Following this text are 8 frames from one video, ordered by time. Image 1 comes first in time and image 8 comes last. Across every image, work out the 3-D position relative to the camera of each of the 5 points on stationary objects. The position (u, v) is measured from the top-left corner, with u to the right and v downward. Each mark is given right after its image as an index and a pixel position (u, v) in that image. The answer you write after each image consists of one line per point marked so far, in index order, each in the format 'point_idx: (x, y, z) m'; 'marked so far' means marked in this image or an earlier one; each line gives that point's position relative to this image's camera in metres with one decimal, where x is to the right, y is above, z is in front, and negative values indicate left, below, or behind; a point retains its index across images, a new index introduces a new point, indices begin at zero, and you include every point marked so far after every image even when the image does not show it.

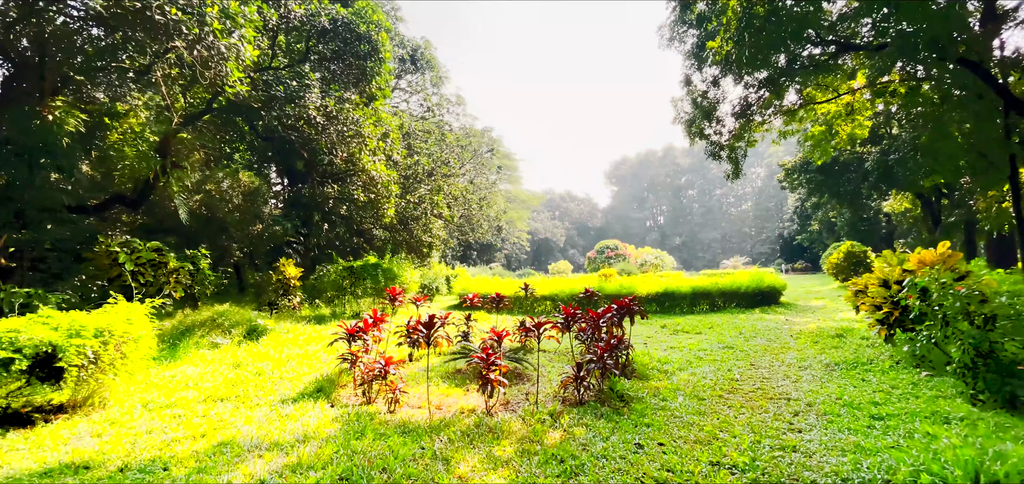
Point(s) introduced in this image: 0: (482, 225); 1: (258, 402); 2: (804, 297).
0: (-0.8, +0.5, +14.6) m
1: (-1.8, -1.1, +3.4) m
2: (+6.8, -1.3, +11.2) m
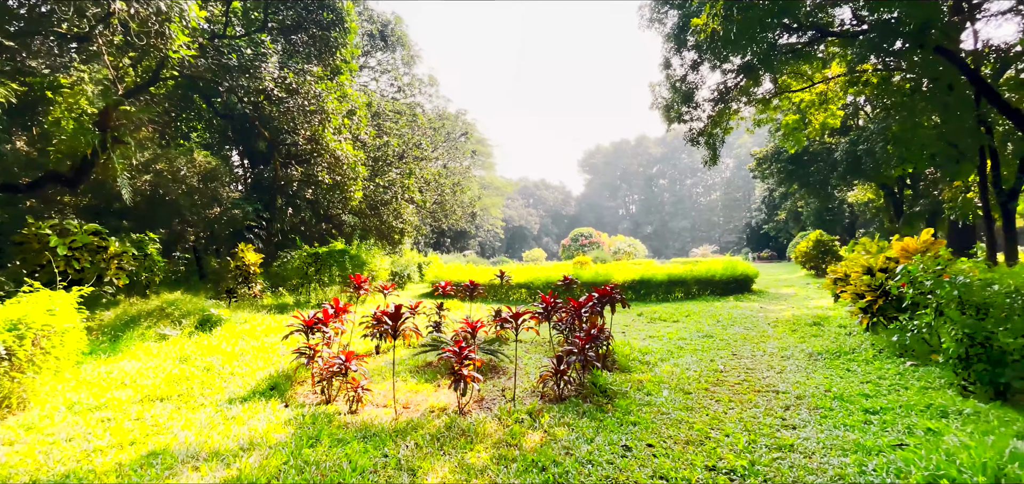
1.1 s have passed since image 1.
0: (-1.6, +0.9, +14.3) m
1: (-2.0, -1.0, +3.0) m
2: (+6.2, -1.0, +11.3) m
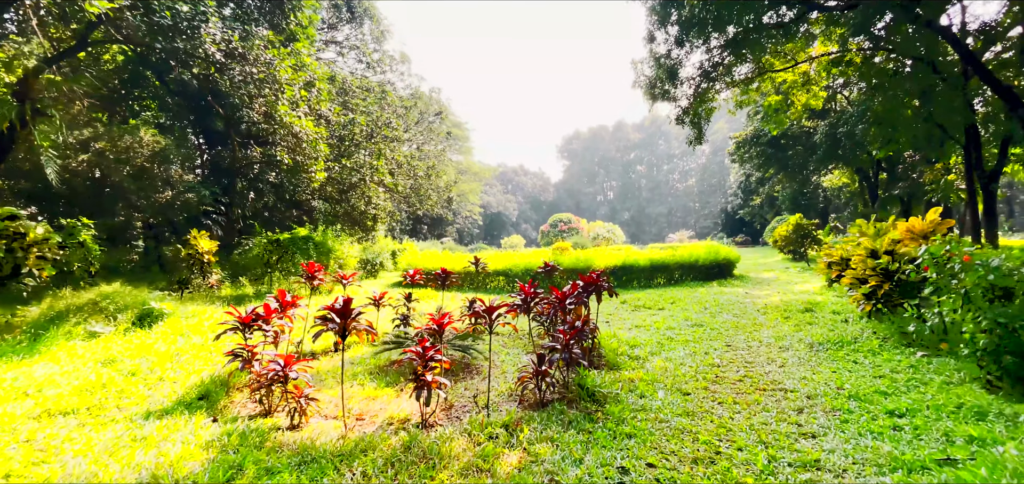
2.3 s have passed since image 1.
0: (-2.3, +1.3, +13.7) m
1: (-2.1, -0.9, +2.5) m
2: (+5.7, -0.7, +11.2) m
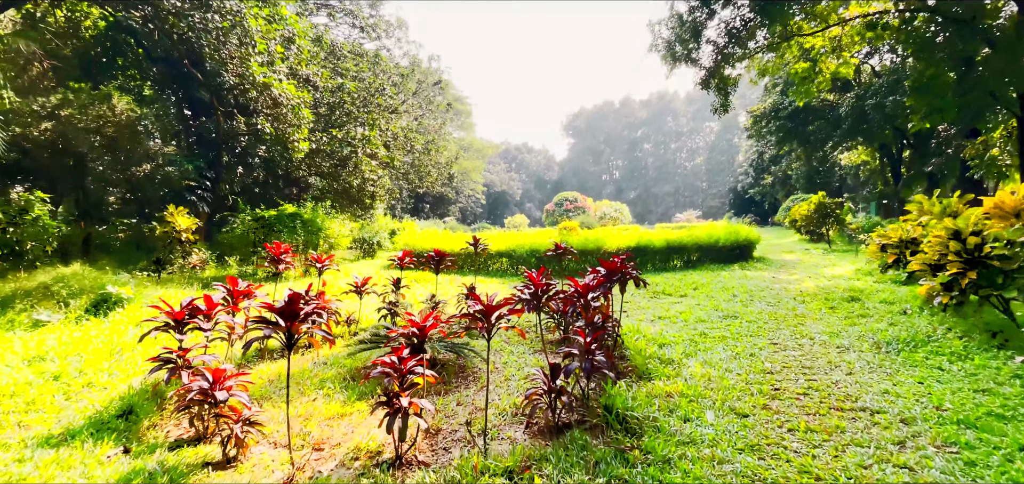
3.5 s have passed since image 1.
0: (-2.2, +1.9, +13.1) m
1: (-2.1, -0.8, +2.0) m
2: (+5.8, -0.2, +10.6) m
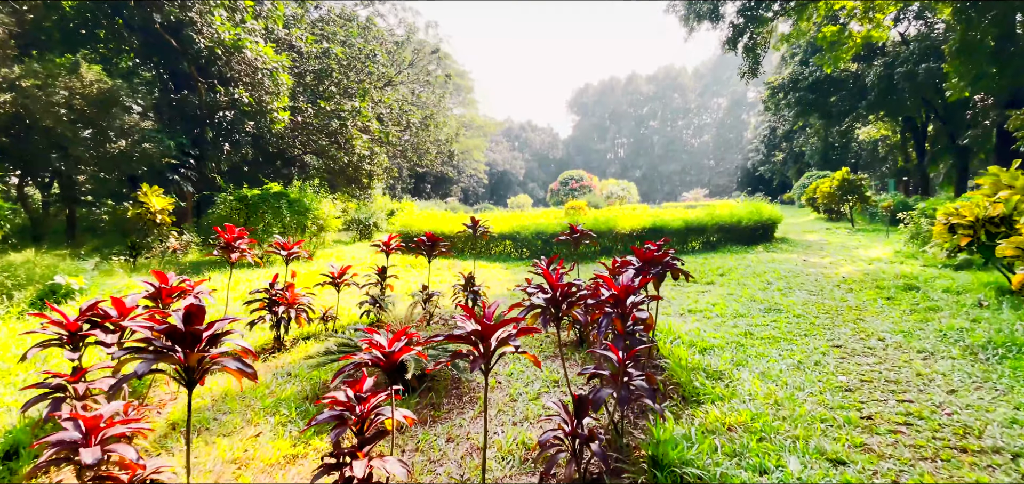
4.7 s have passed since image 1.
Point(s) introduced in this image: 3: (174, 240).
0: (-2.1, +2.4, +12.4) m
1: (-2.0, -0.8, +1.4) m
2: (+5.9, +0.2, +9.9) m
3: (-4.6, 0.0, +6.5) m
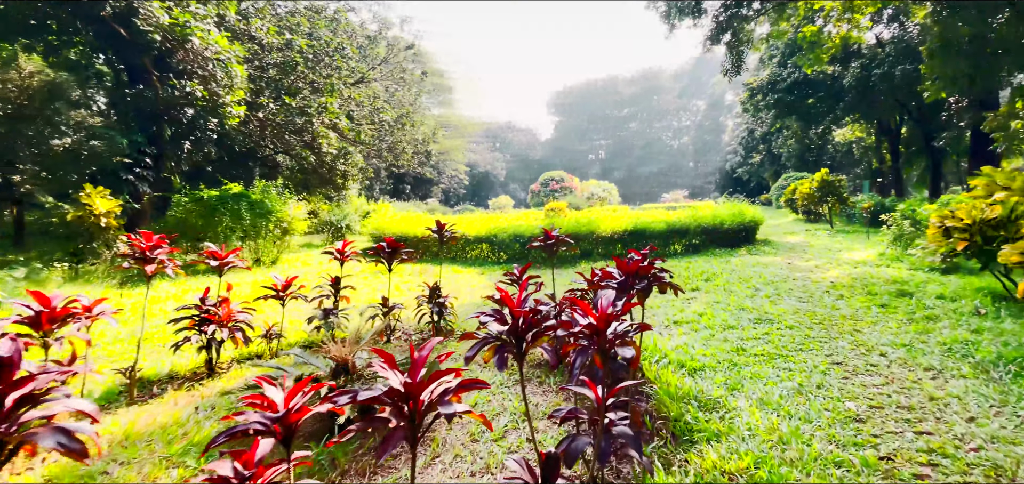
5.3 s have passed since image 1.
0: (-2.6, +2.3, +12.0) m
1: (-2.2, -0.8, +1.0) m
2: (+5.4, +0.2, +9.8) m
3: (-4.9, 0.0, +6.0) m
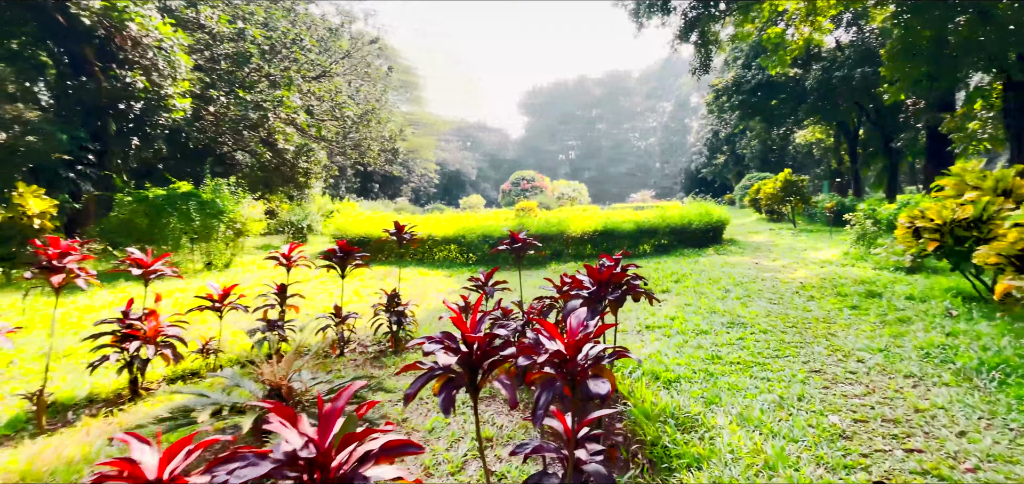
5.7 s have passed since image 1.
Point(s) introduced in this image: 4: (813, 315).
0: (-3.4, +2.3, +11.6) m
1: (-2.2, -0.9, +0.7) m
2: (+4.8, +0.2, +10.0) m
3: (-5.3, -0.1, +5.5) m
4: (+2.1, -0.5, +3.3) m
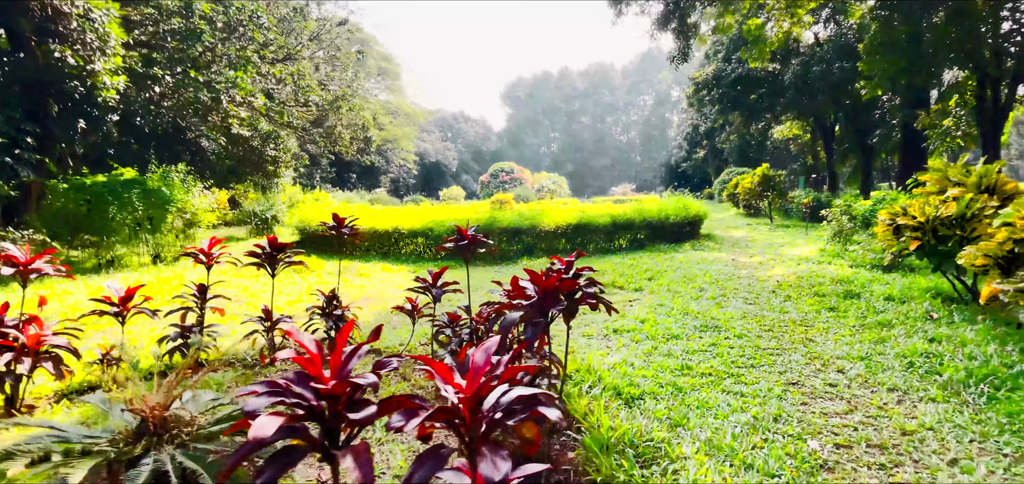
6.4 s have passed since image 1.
0: (-3.9, +2.5, +11.2) m
1: (-2.4, -0.8, +0.4) m
2: (+4.3, +0.3, +9.9) m
3: (-5.7, 0.0, +5.0) m
4: (+1.8, -0.5, +3.1) m
